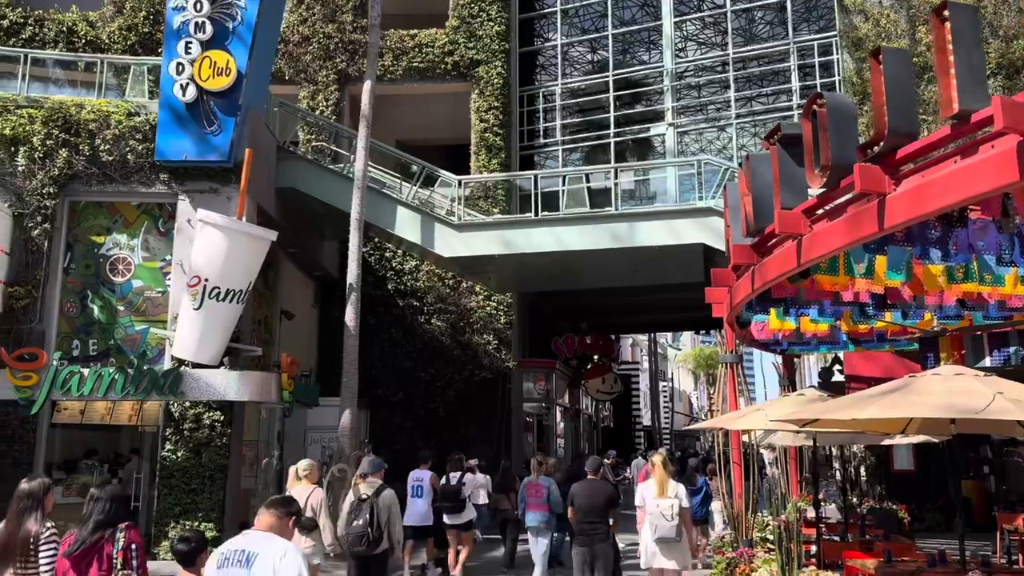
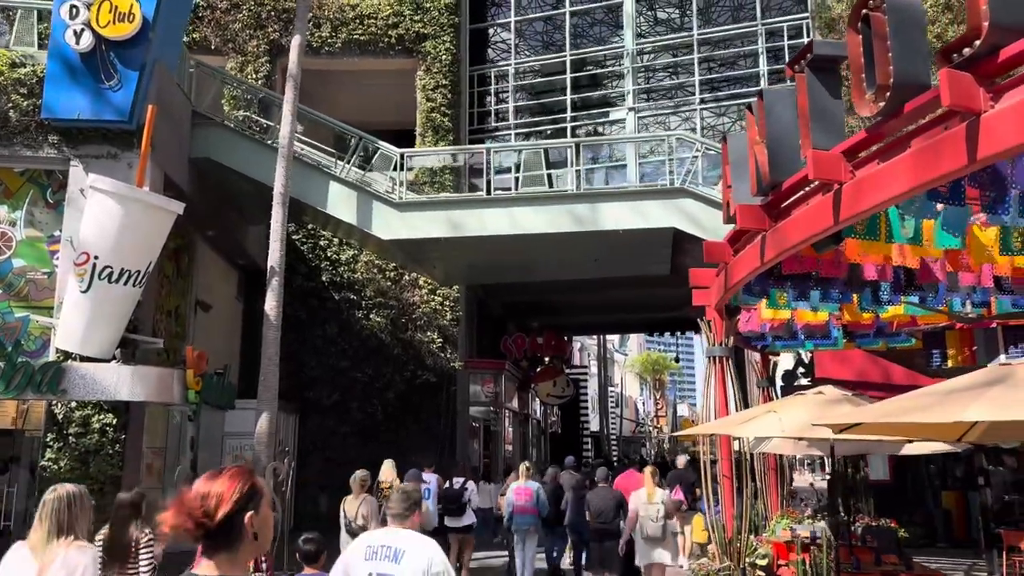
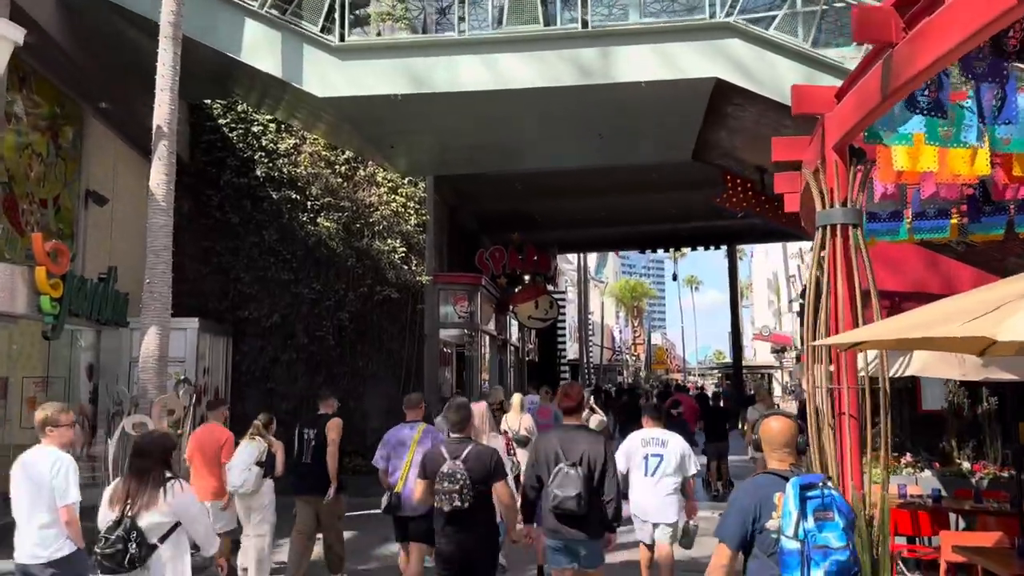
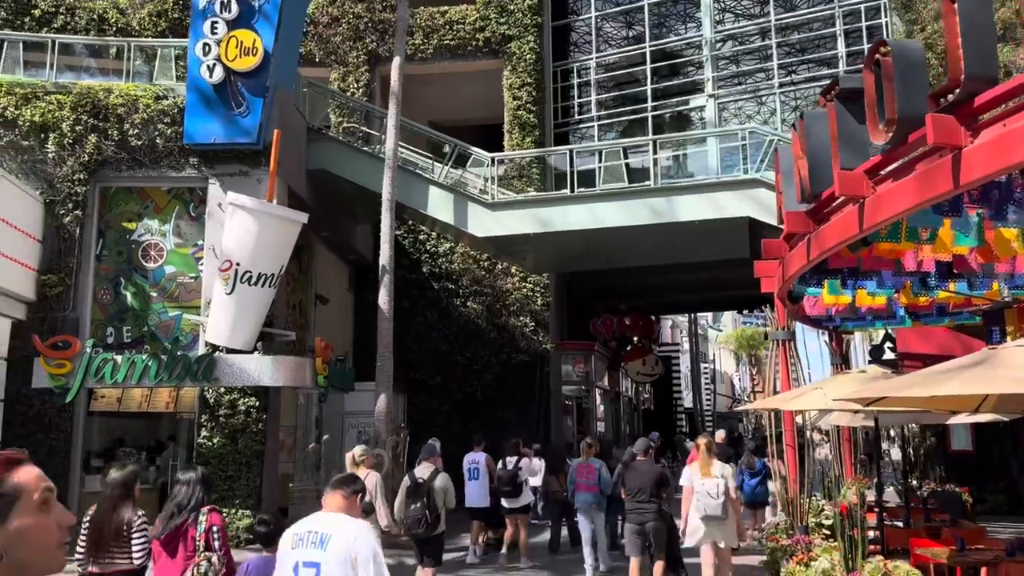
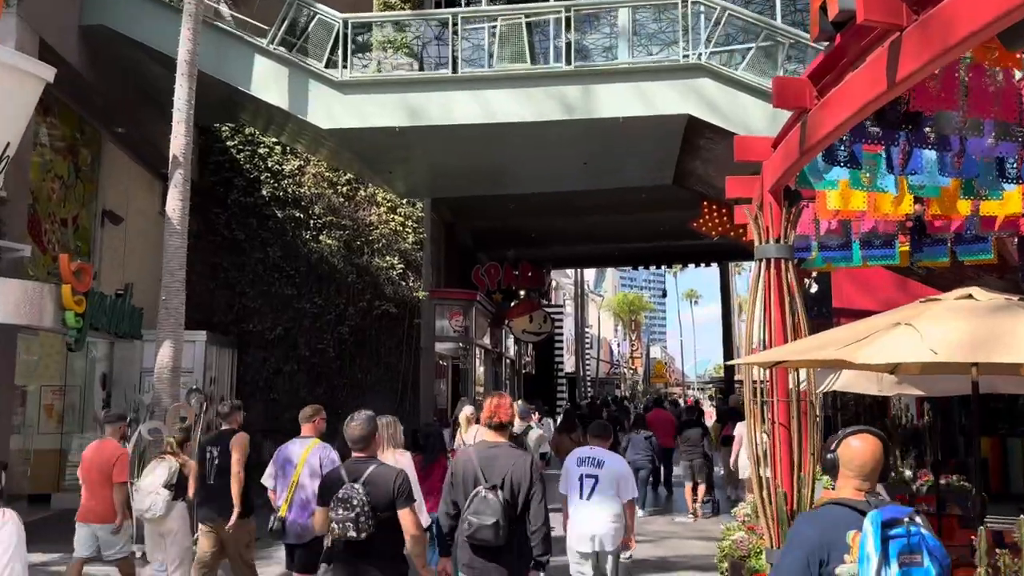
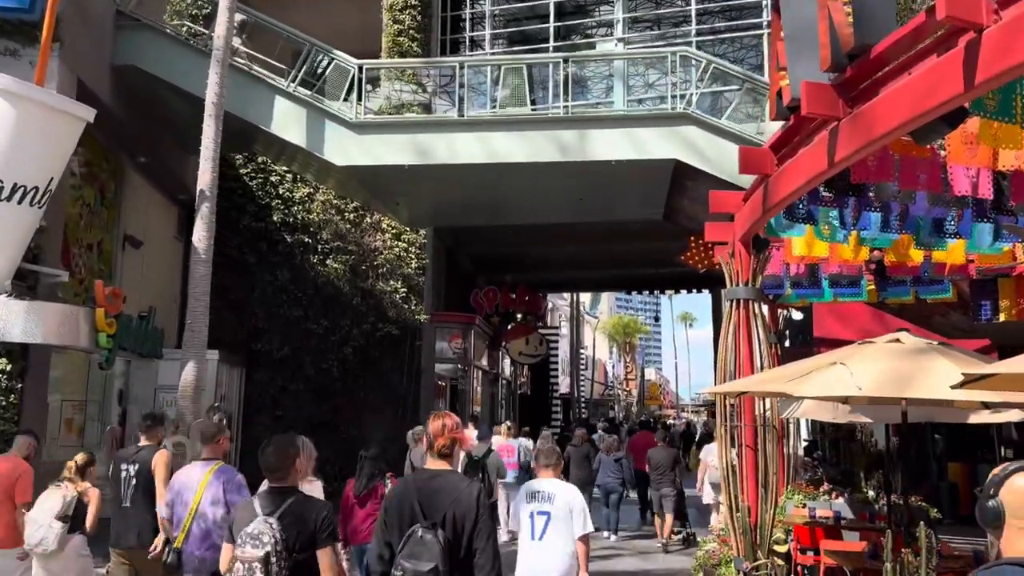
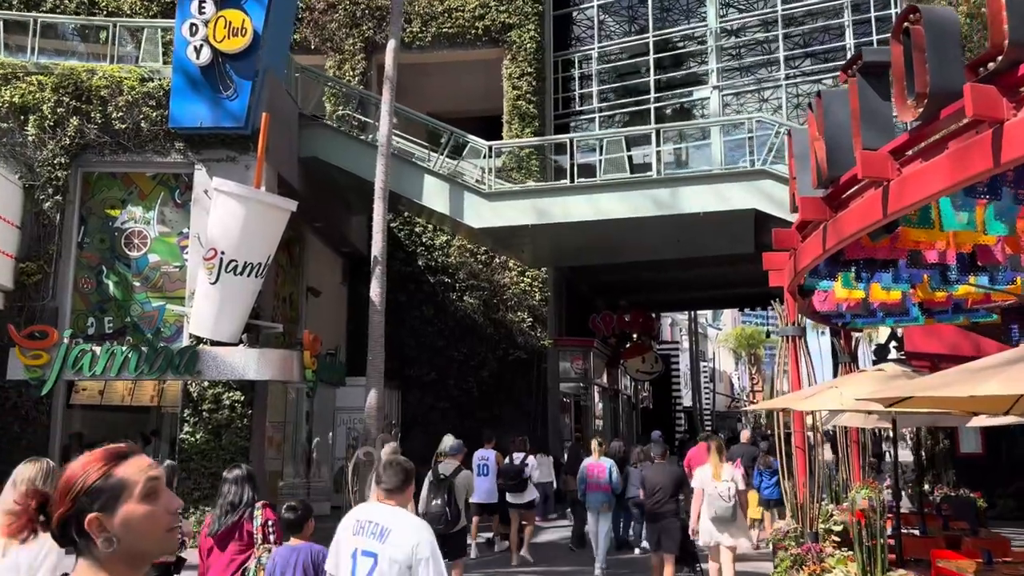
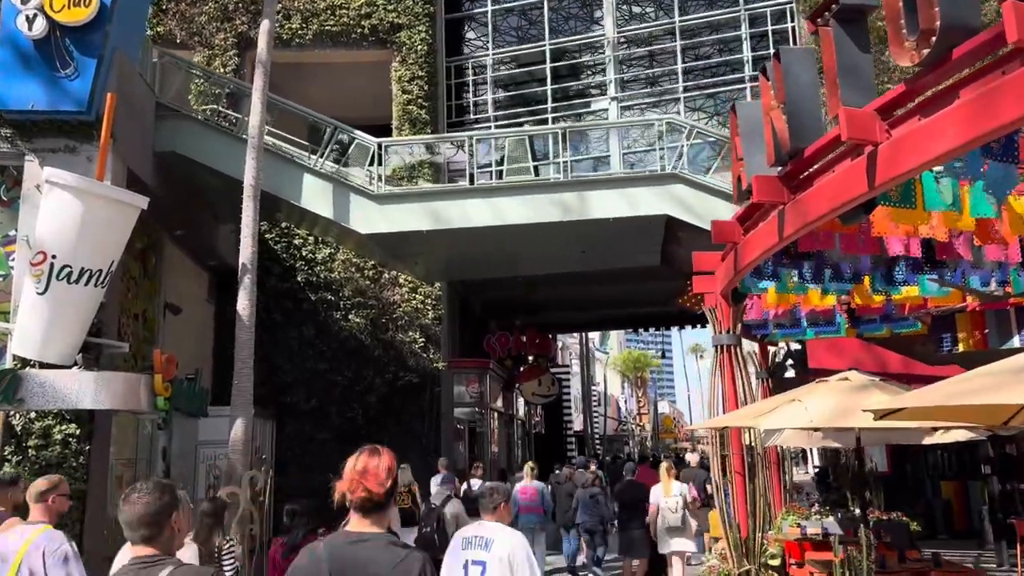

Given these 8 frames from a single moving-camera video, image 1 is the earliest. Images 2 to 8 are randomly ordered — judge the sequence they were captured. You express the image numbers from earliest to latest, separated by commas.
4, 7, 2, 8, 6, 5, 3
